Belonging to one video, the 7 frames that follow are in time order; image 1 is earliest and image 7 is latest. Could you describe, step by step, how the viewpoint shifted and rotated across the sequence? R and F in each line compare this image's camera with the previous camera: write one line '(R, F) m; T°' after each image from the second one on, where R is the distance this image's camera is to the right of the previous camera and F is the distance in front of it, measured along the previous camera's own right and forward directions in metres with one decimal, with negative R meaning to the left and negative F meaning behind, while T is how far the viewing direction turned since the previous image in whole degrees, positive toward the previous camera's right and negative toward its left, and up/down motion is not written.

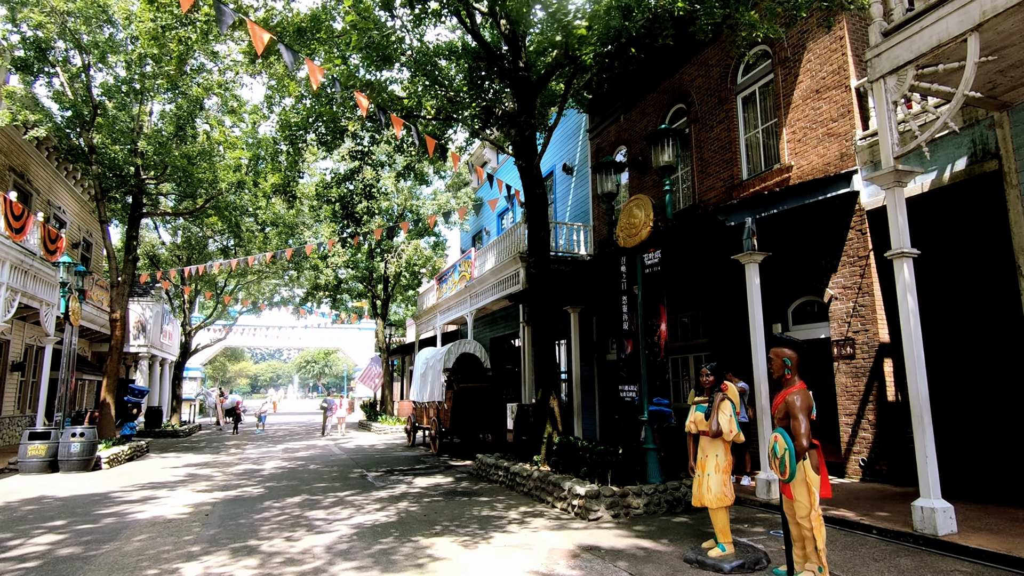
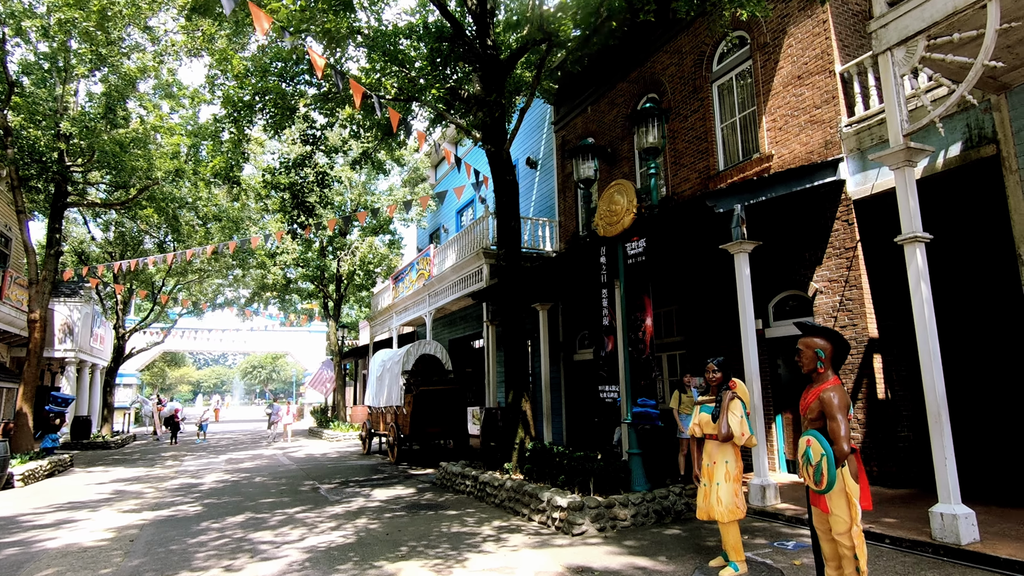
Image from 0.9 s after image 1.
(-0.2, +0.8) m; +4°
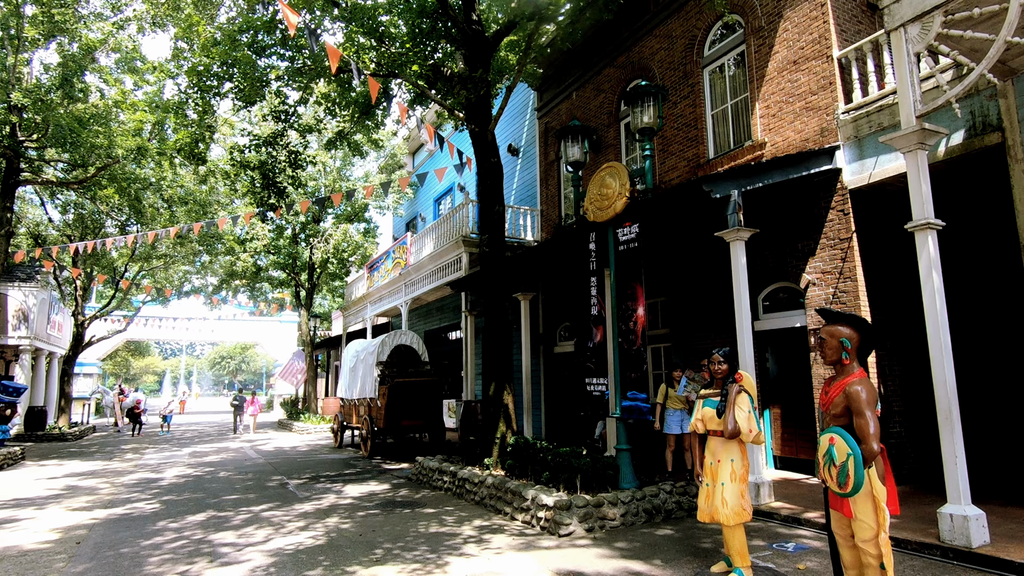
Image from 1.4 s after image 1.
(-0.1, +0.4) m; +2°
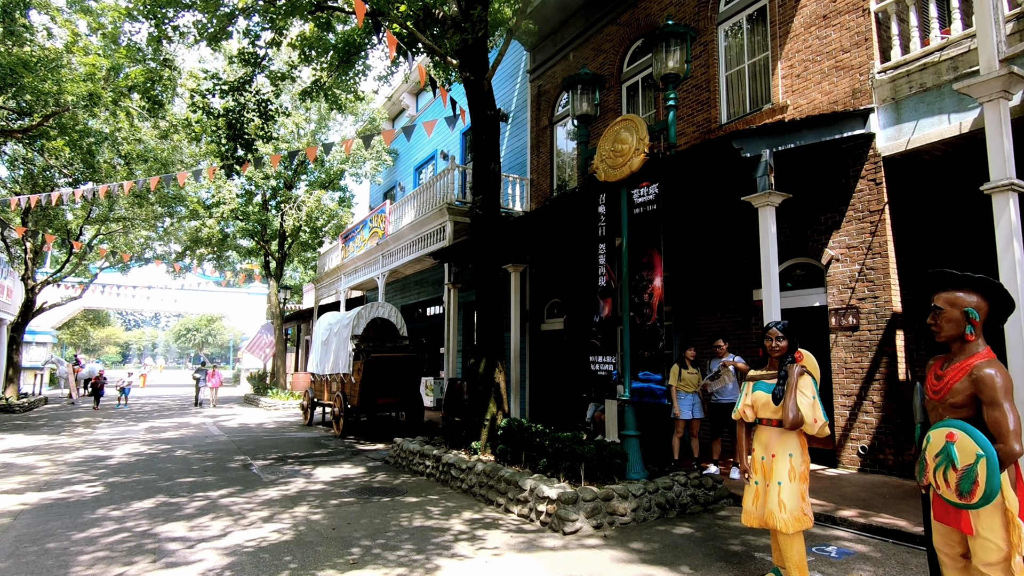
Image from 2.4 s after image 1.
(-0.3, +0.9) m; +3°
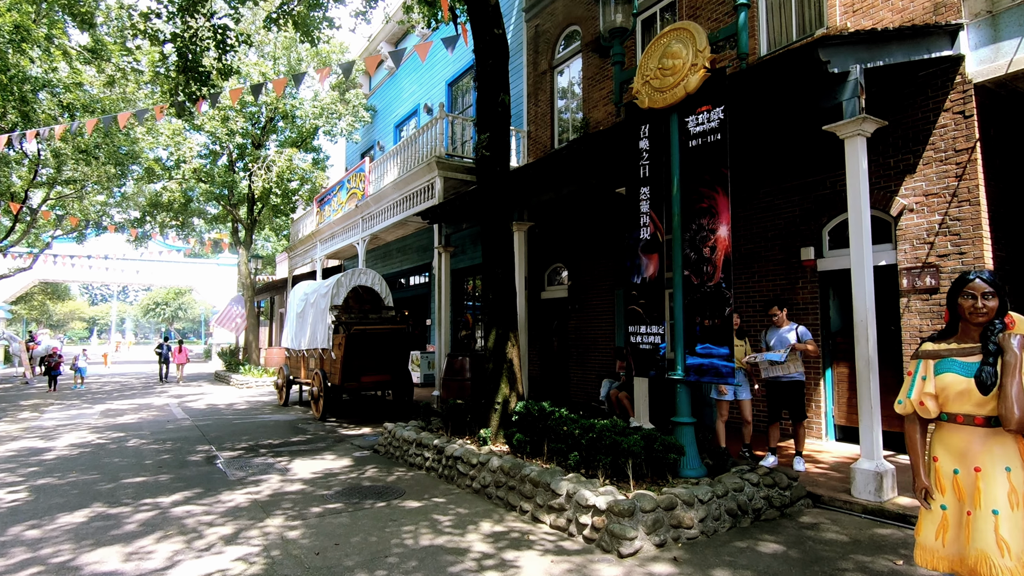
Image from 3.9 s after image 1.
(-0.4, +1.3) m; +2°
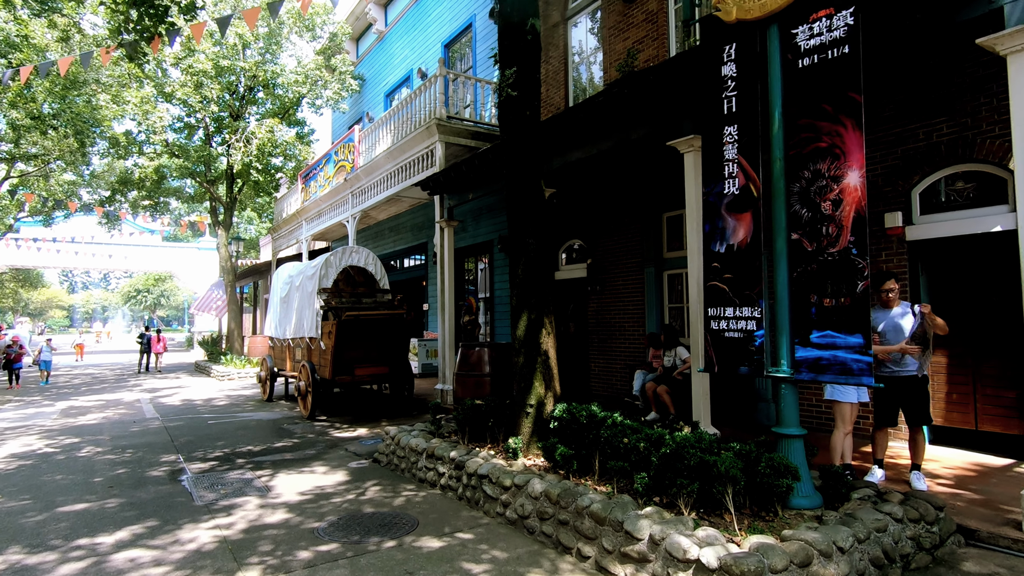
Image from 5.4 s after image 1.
(-0.4, +1.3) m; +1°
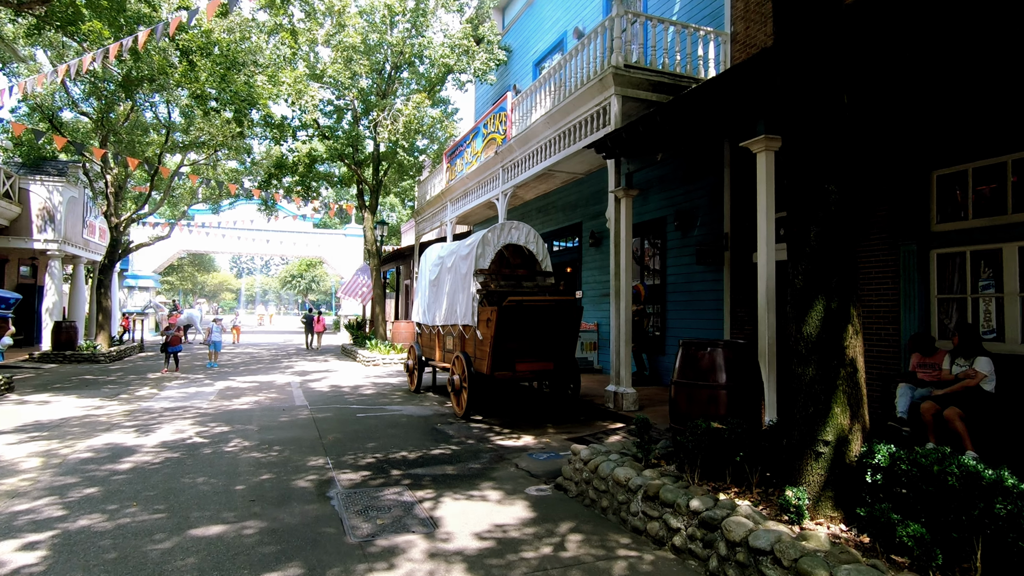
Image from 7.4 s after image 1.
(-0.9, +1.6) m; -12°
